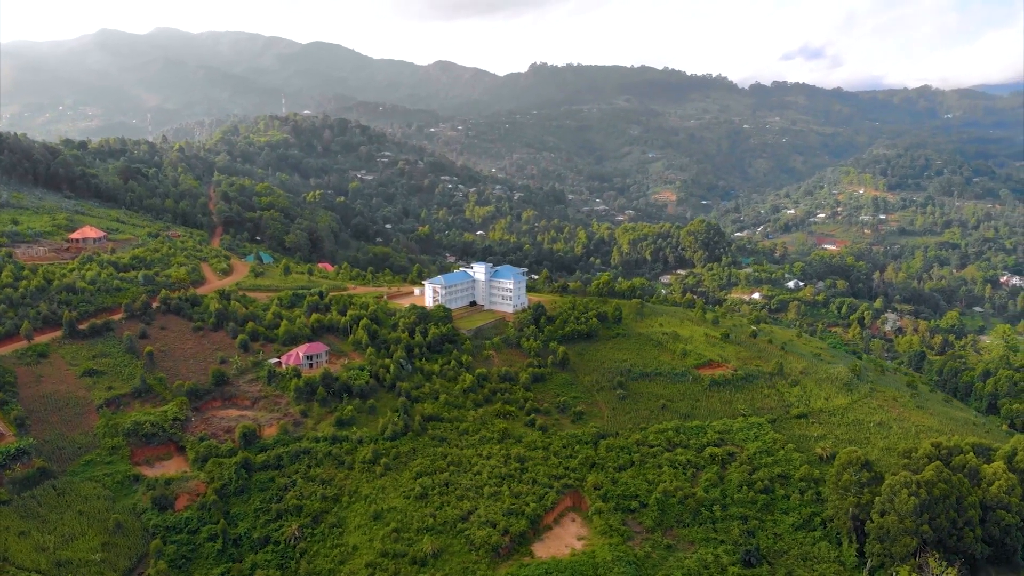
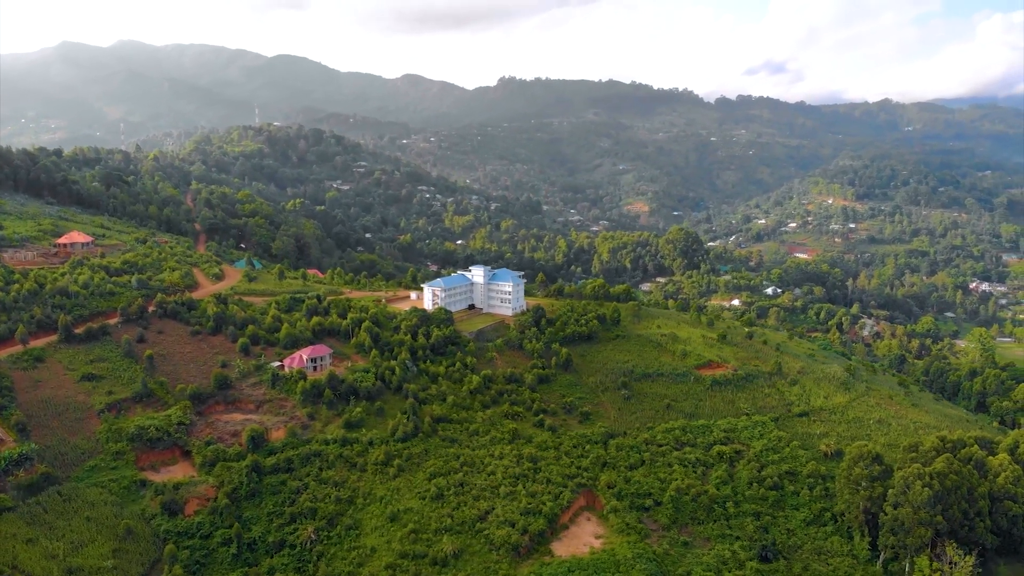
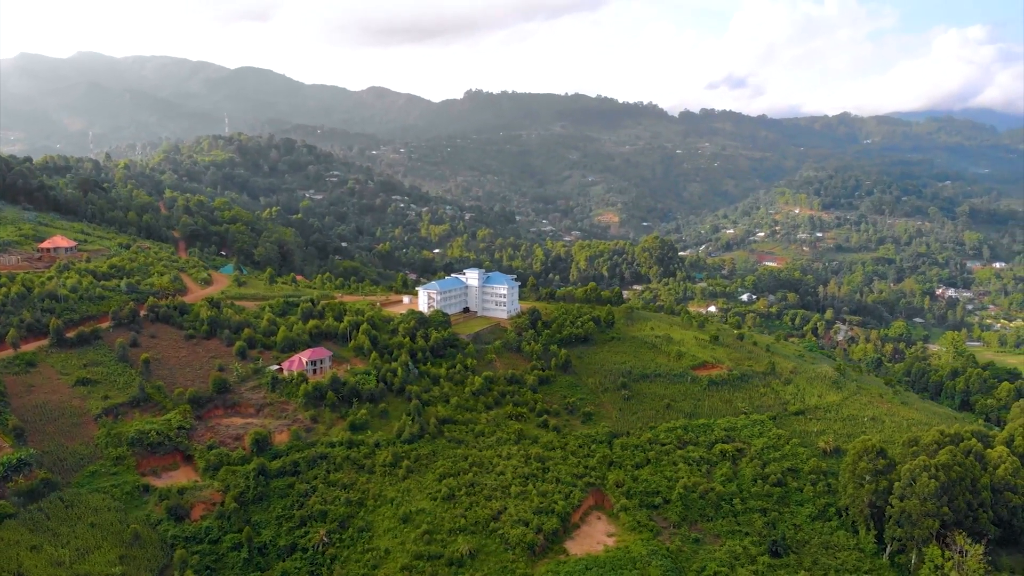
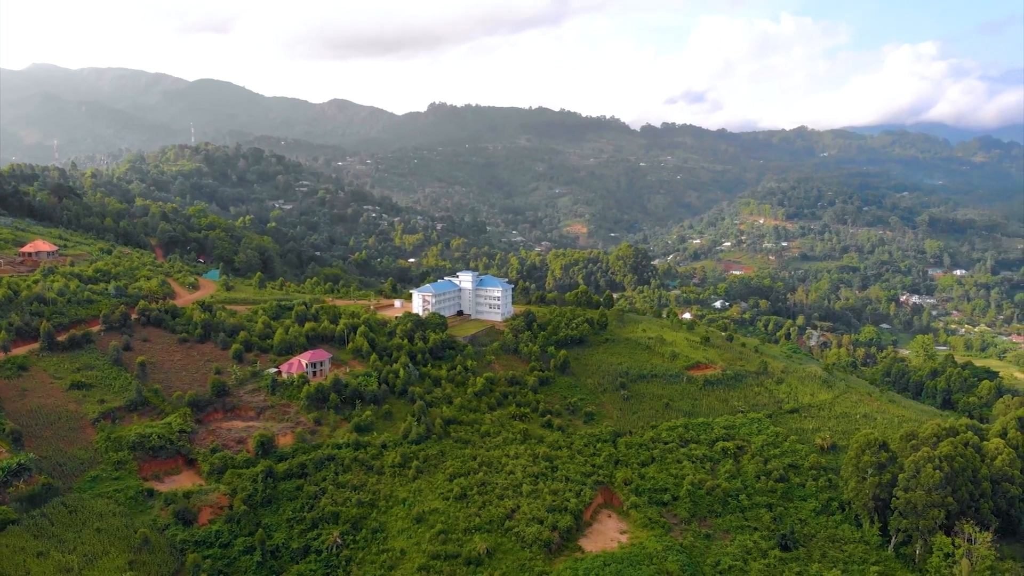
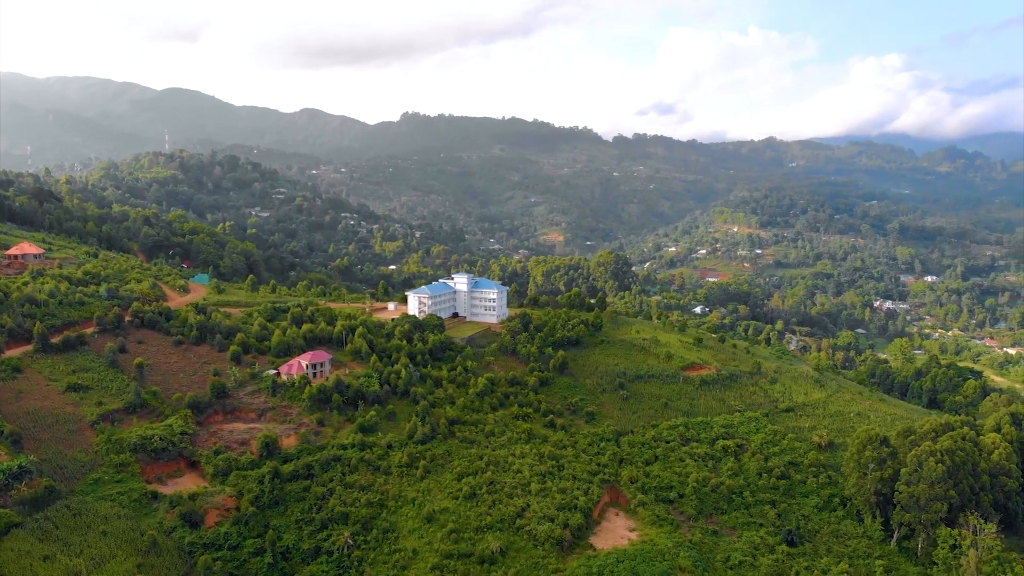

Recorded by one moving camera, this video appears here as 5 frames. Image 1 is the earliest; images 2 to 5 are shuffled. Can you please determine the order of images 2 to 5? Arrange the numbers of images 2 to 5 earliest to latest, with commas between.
2, 3, 4, 5
